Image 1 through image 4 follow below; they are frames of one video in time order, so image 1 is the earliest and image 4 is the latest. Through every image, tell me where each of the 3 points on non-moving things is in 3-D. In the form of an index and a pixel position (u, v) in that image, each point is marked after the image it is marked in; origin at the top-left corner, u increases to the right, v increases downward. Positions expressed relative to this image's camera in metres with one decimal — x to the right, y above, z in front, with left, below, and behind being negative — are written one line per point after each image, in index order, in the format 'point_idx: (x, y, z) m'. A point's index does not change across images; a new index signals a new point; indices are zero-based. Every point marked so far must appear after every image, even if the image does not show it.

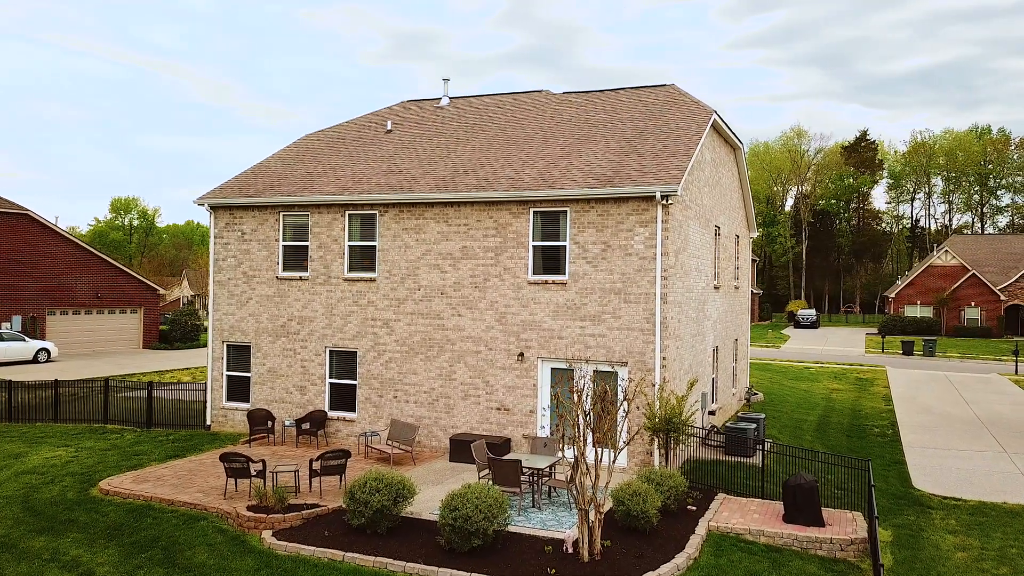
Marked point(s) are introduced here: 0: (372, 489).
0: (-2.2, -3.2, +11.5) m
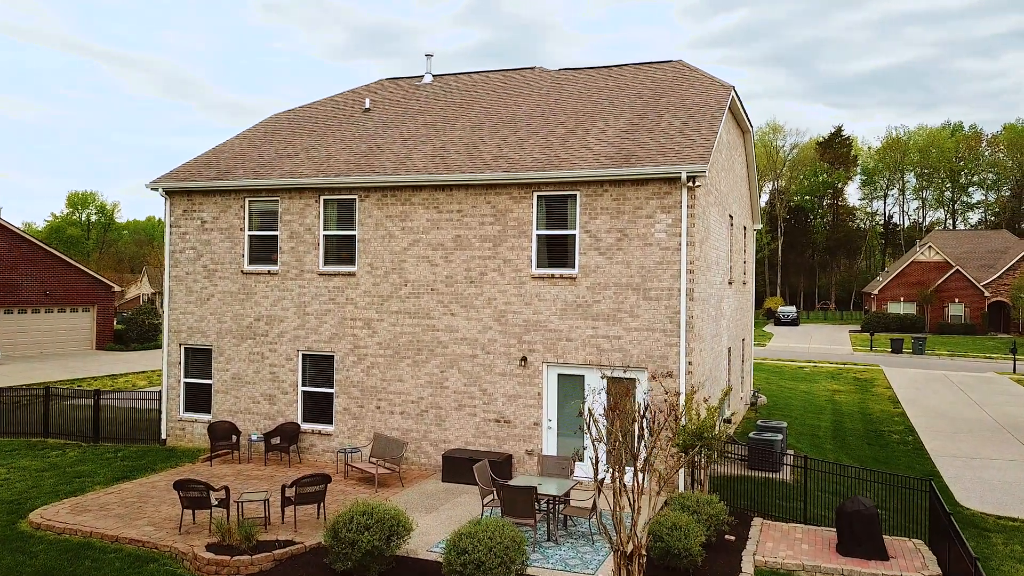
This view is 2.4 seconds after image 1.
0: (-2.0, -3.1, +9.5) m
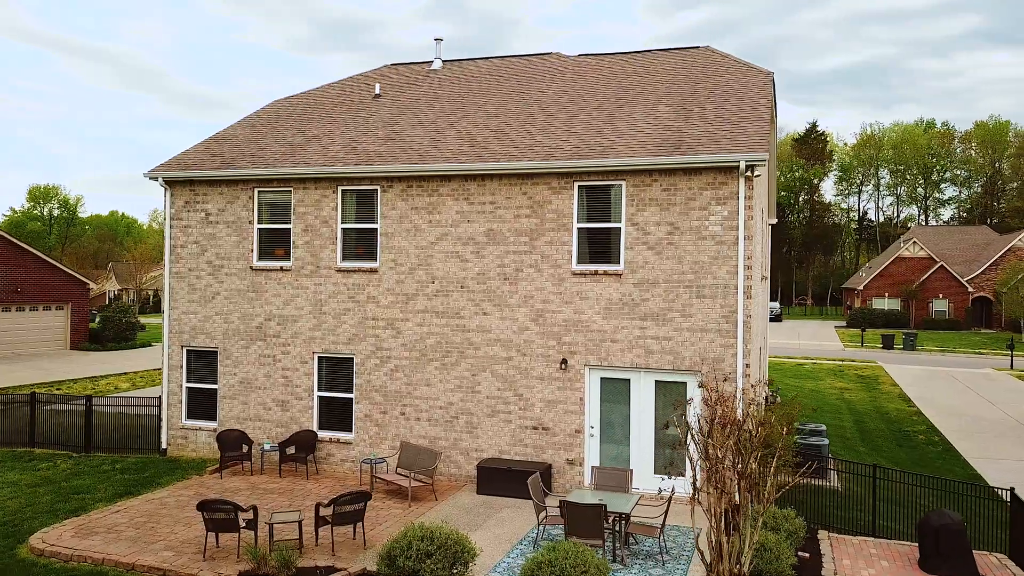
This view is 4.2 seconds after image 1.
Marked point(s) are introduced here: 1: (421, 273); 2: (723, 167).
0: (-1.1, -3.1, +8.5) m
1: (-1.8, +0.3, +14.3) m
2: (+3.6, +2.0, +12.3) m
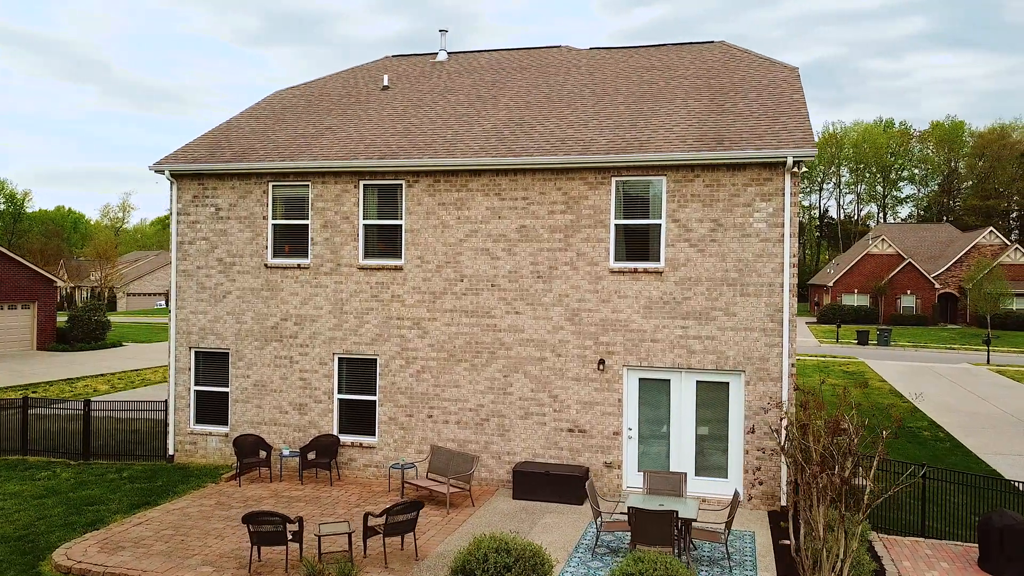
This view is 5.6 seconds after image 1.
0: (-0.2, -3.1, +8.1) m
1: (-1.2, +0.3, +13.8) m
2: (+4.3, +2.1, +12.1) m
